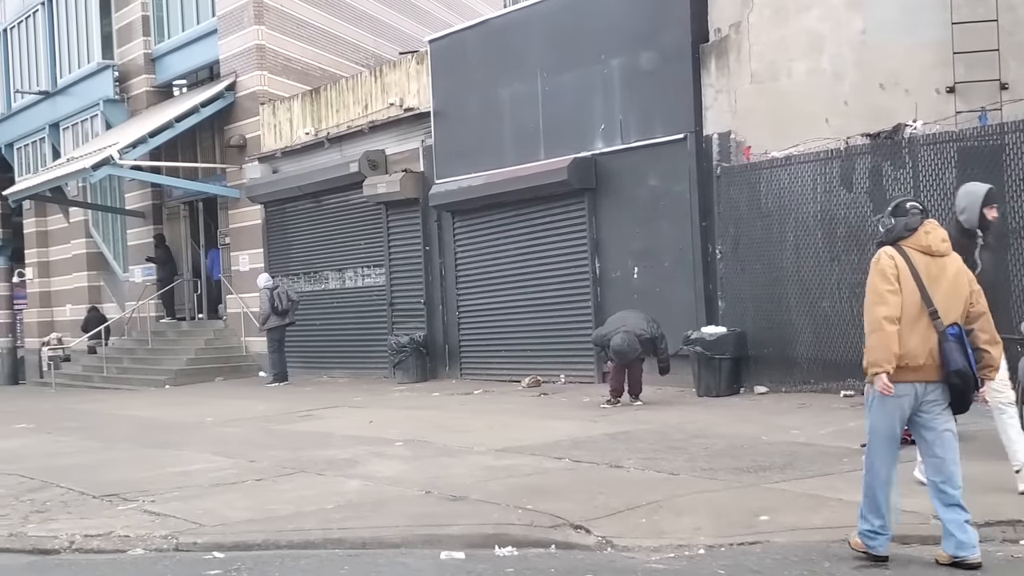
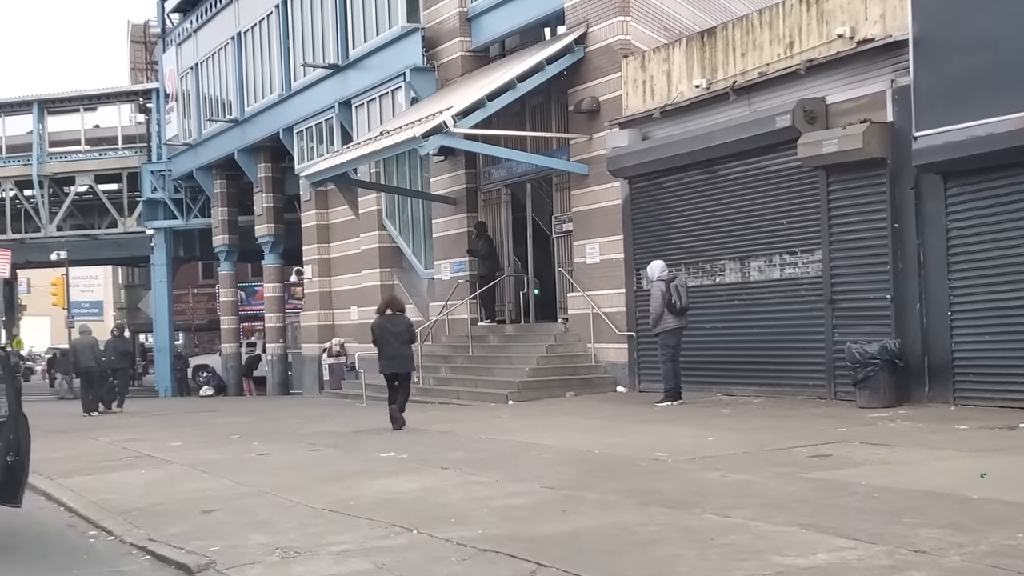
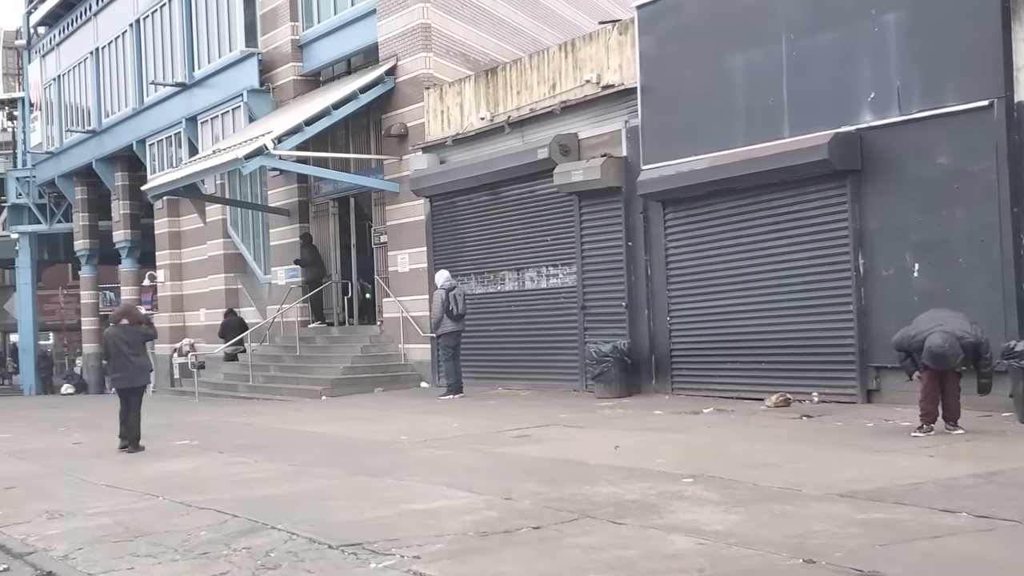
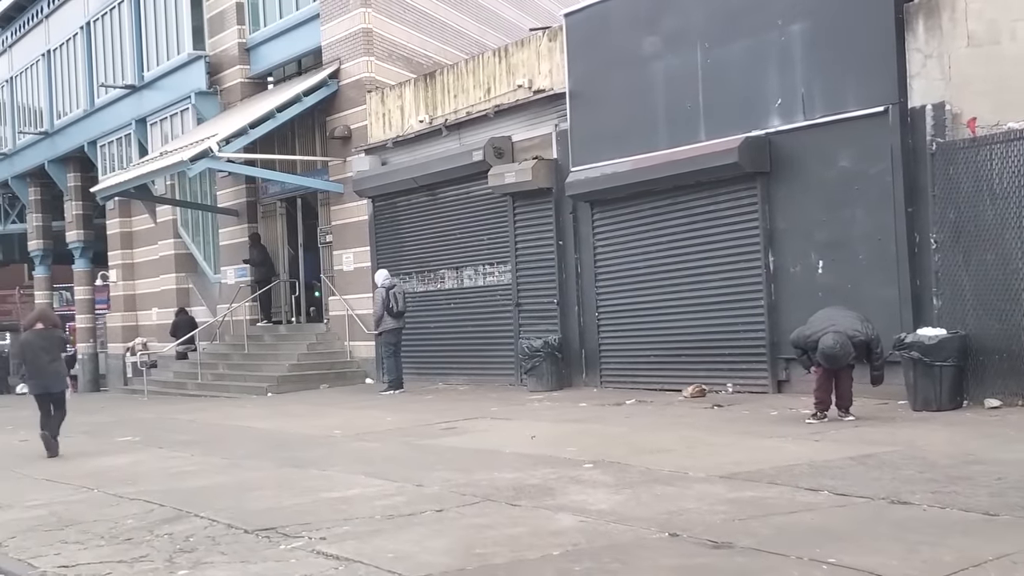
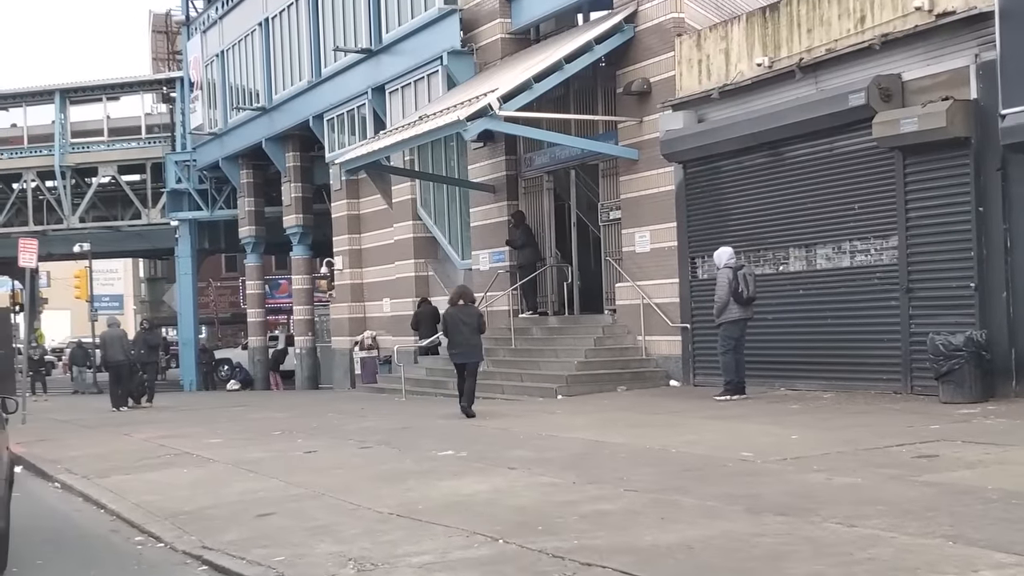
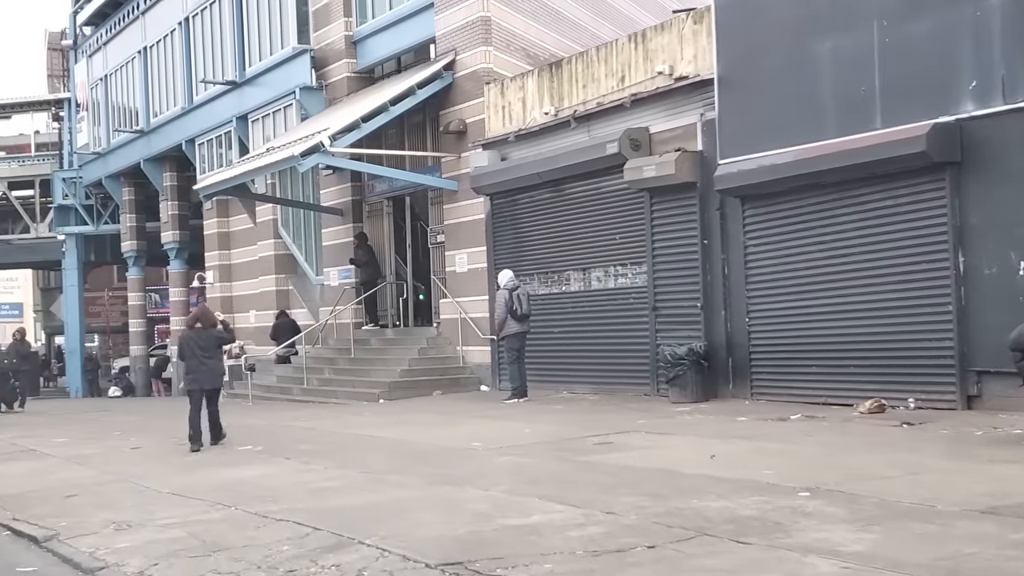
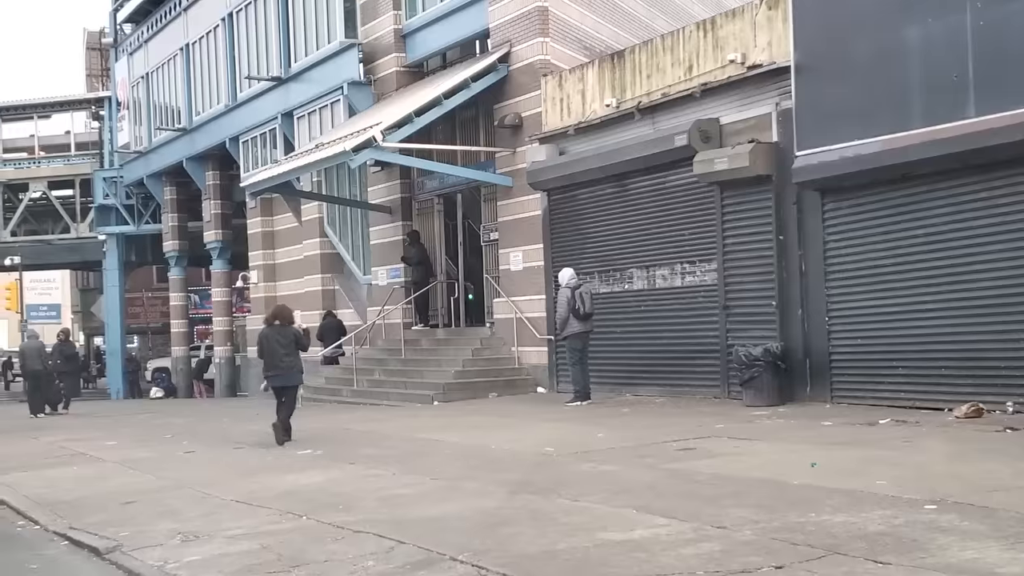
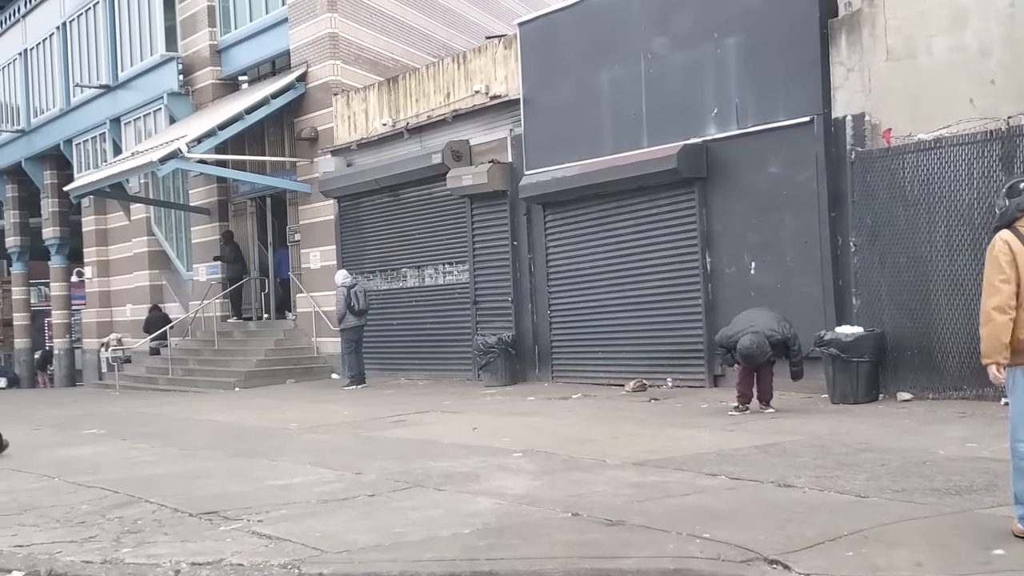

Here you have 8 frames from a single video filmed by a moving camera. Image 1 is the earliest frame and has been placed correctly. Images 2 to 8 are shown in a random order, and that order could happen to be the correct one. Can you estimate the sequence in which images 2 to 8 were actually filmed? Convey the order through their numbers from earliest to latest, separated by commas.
8, 4, 3, 6, 7, 2, 5
